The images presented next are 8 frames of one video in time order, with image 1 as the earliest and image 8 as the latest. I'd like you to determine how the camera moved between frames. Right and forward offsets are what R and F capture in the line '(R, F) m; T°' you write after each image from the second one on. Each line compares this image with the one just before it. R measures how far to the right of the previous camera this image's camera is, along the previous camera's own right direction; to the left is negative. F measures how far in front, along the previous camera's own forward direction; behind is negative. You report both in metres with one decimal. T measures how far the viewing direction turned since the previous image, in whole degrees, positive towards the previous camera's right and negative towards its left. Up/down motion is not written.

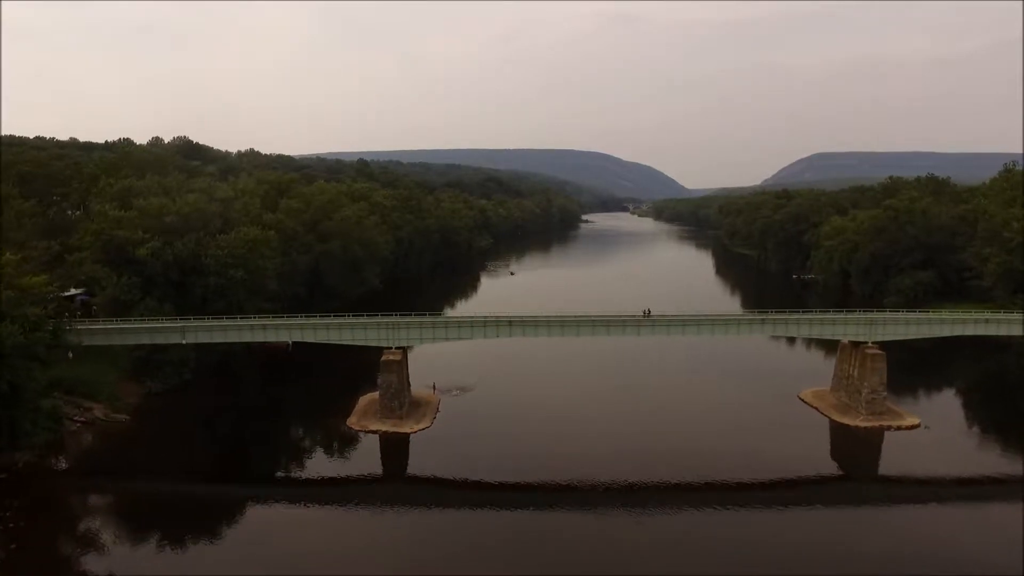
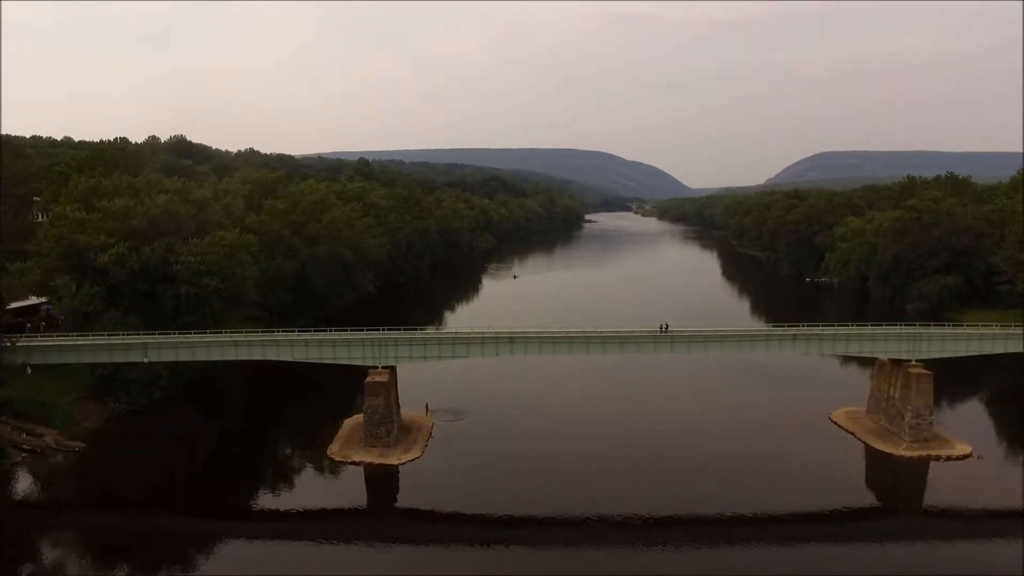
(+0.1, +3.8) m; 0°
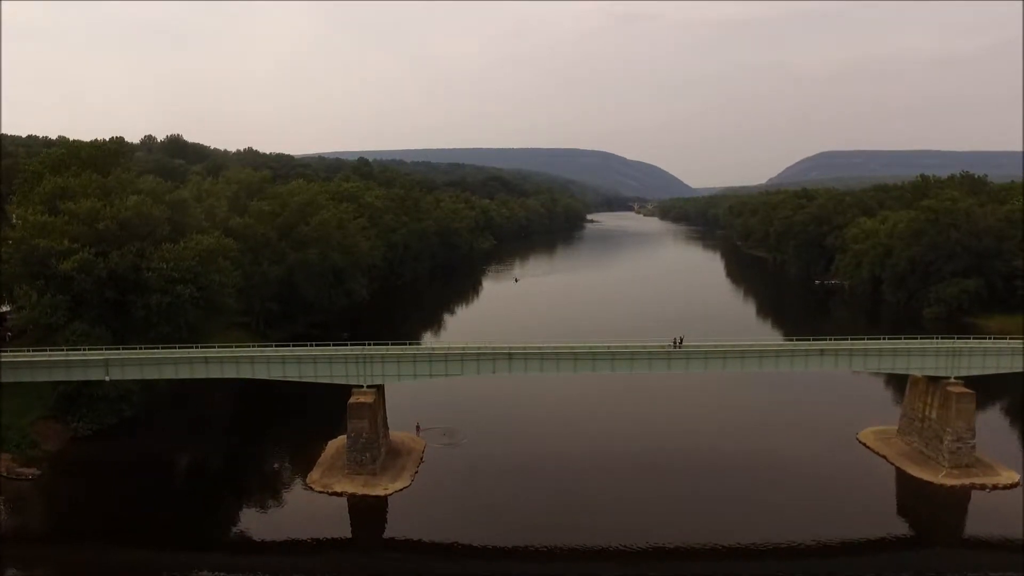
(+0.1, +2.9) m; 0°
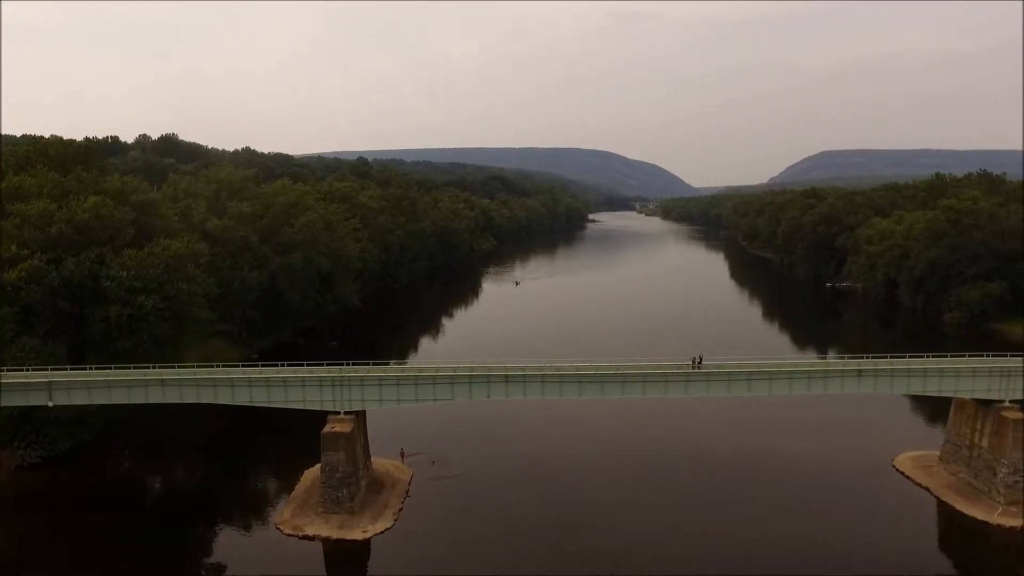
(+0.2, +3.4) m; 0°
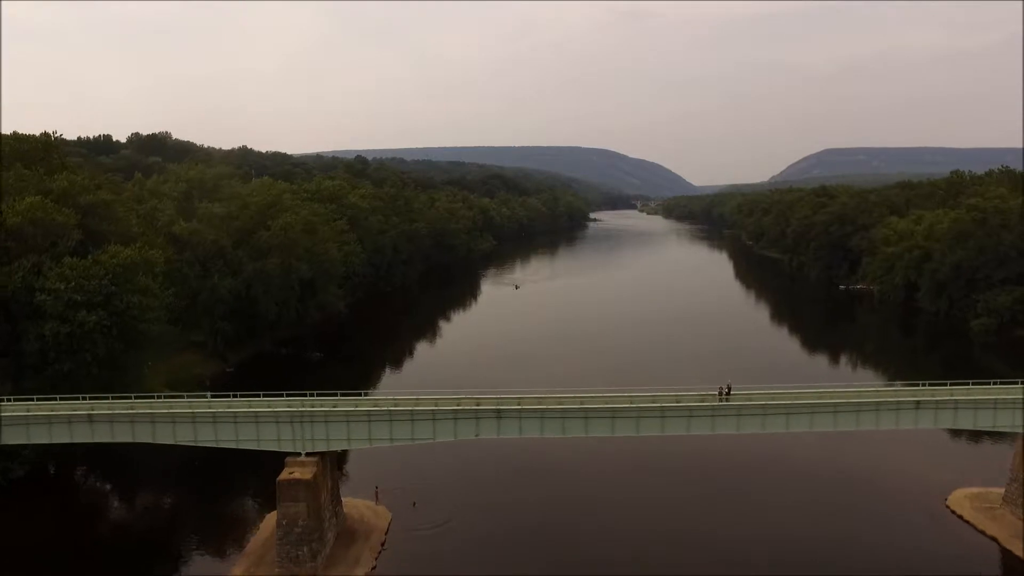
(+0.2, +4.0) m; 0°
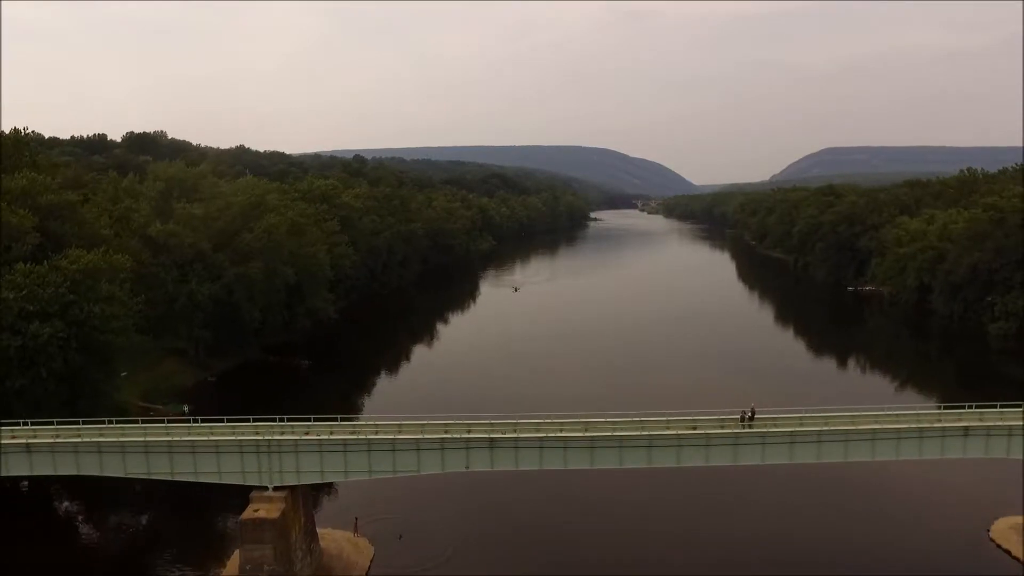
(+0.1, +2.5) m; 0°
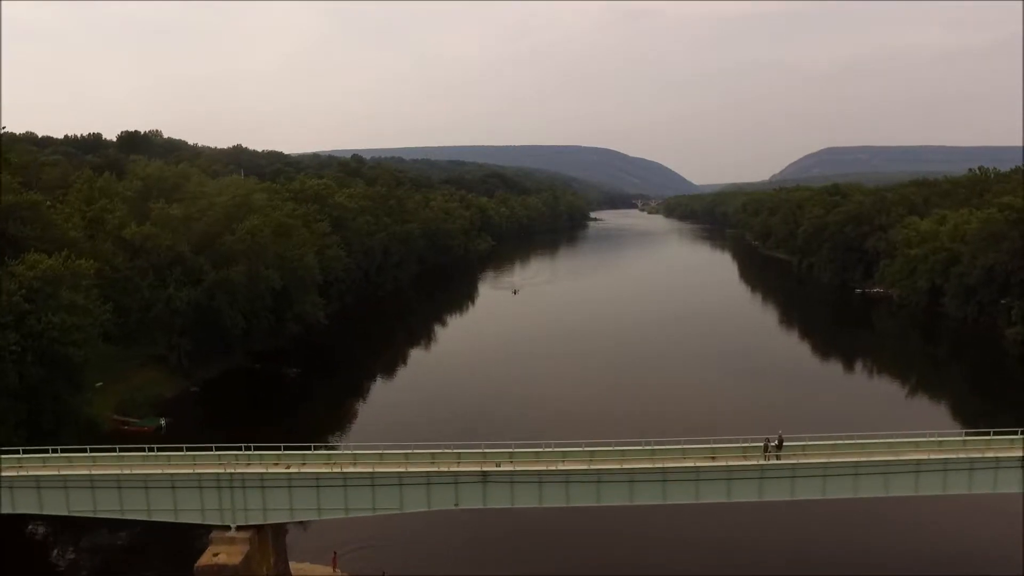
(+0.1, +2.2) m; 0°
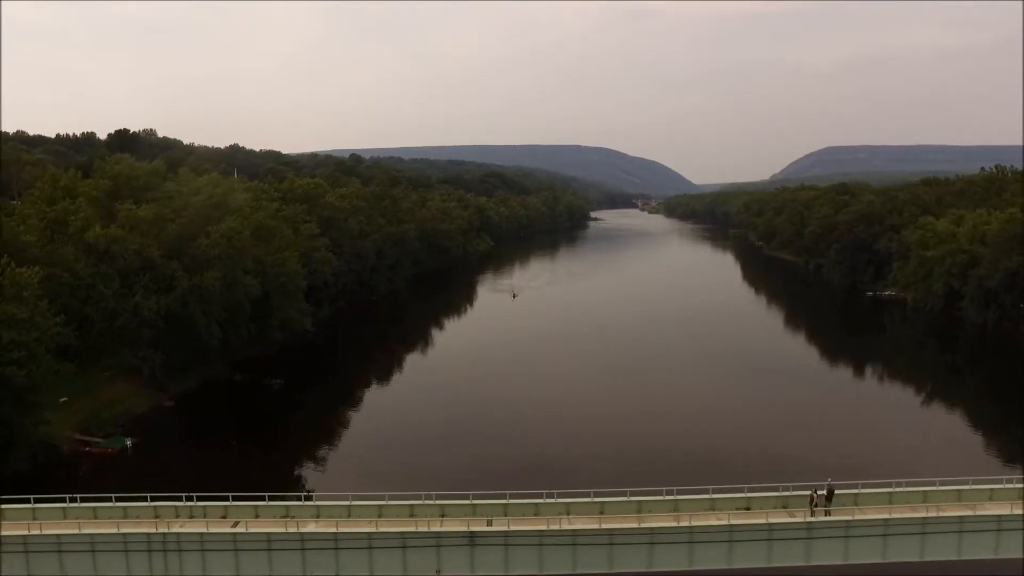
(+0.1, +2.9) m; 0°
